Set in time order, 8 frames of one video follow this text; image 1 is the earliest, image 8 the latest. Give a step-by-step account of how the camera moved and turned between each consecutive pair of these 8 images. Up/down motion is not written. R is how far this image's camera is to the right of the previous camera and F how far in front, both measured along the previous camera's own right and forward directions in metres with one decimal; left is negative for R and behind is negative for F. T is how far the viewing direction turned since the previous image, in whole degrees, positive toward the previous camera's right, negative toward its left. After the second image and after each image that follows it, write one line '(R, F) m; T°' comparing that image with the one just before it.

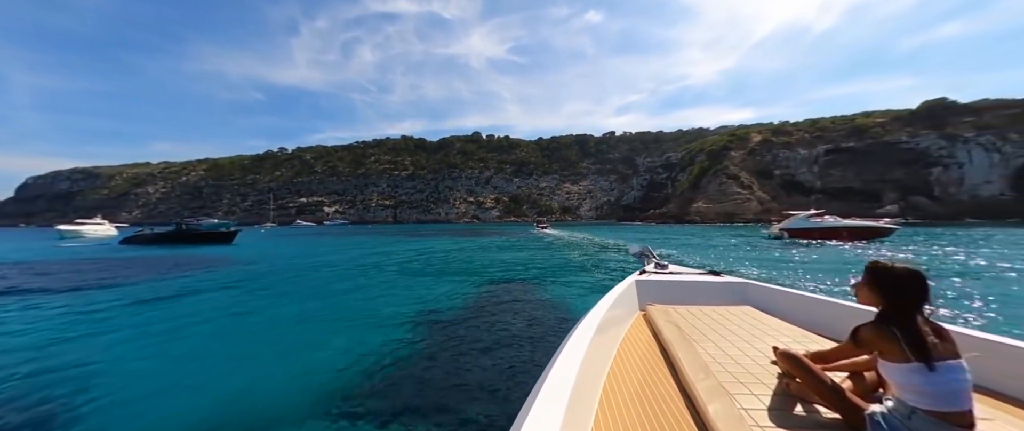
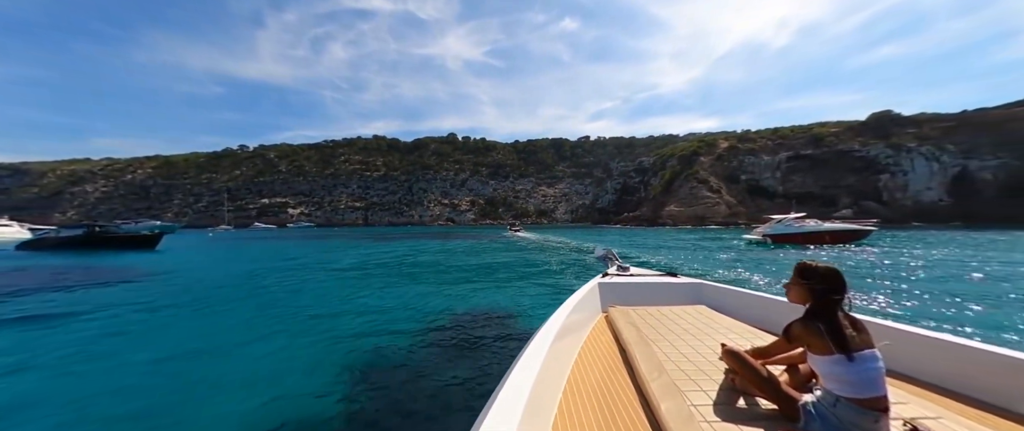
(-0.2, +0.3) m; +4°
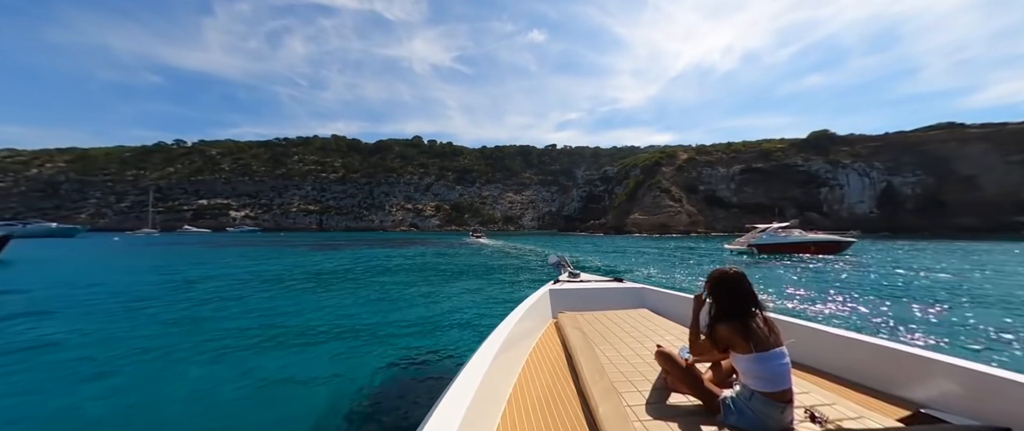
(-0.3, +0.5) m; +6°
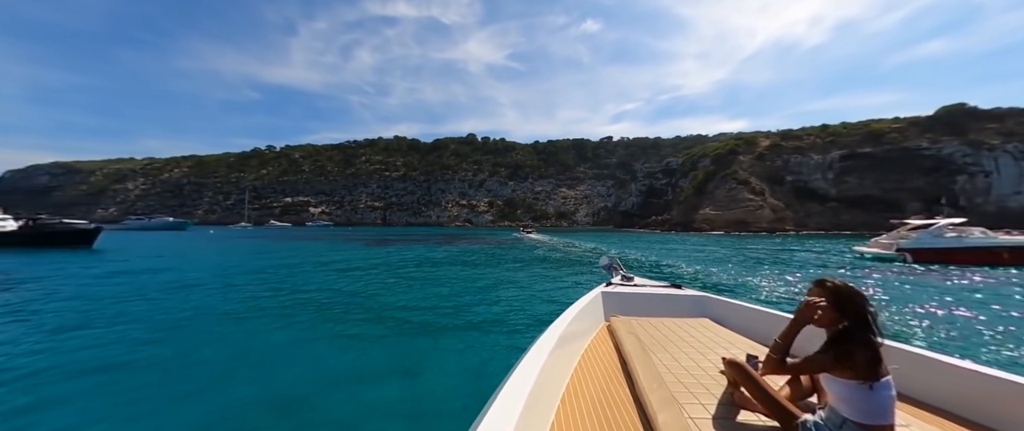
(0.0, +0.8) m; -9°
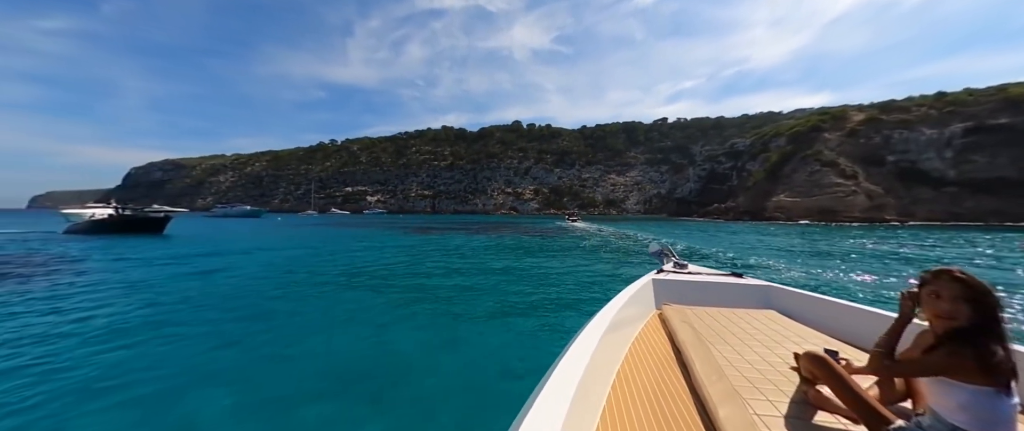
(0.0, +0.6) m; -8°
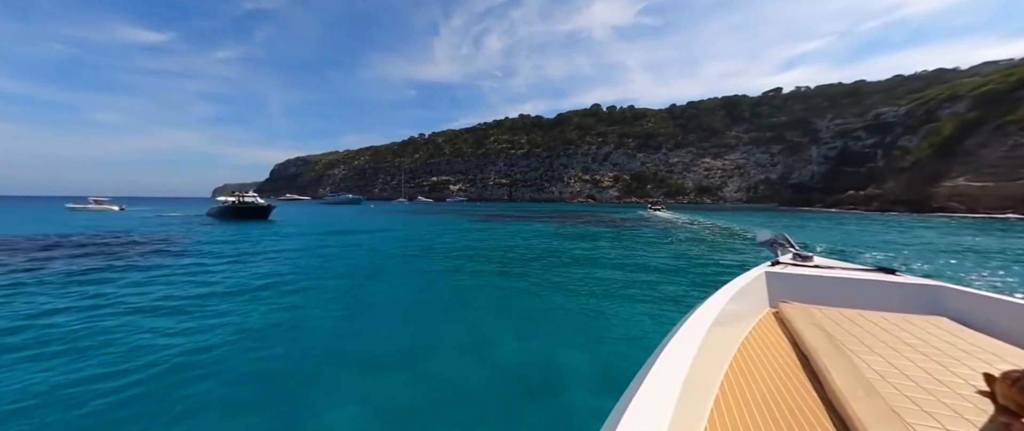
(0.0, +0.8) m; -13°
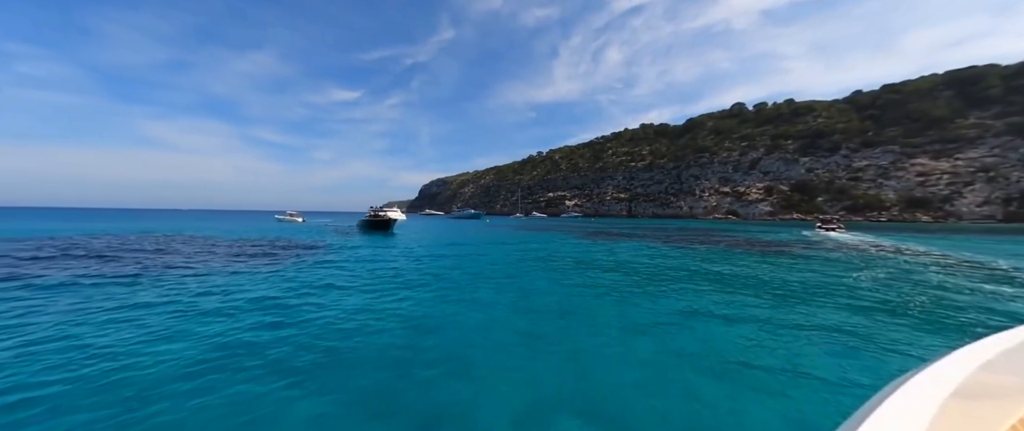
(0.0, +1.0) m; -20°
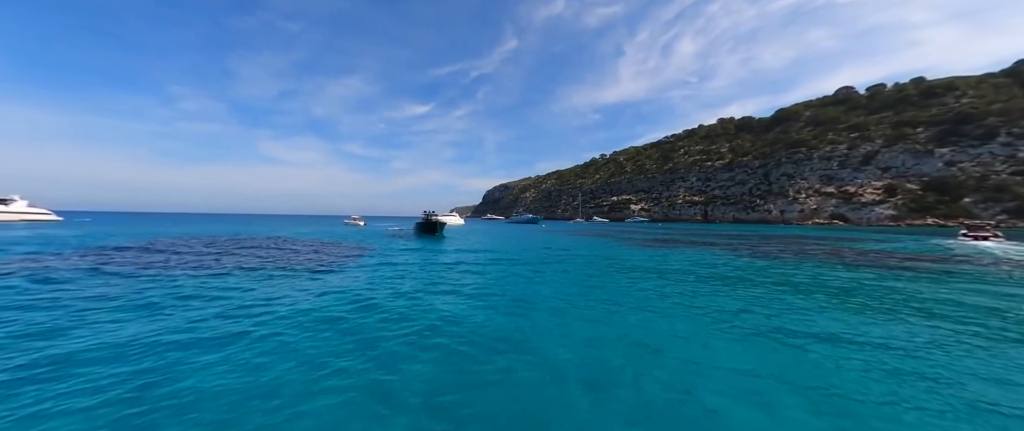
(+0.2, +0.7) m; -11°
